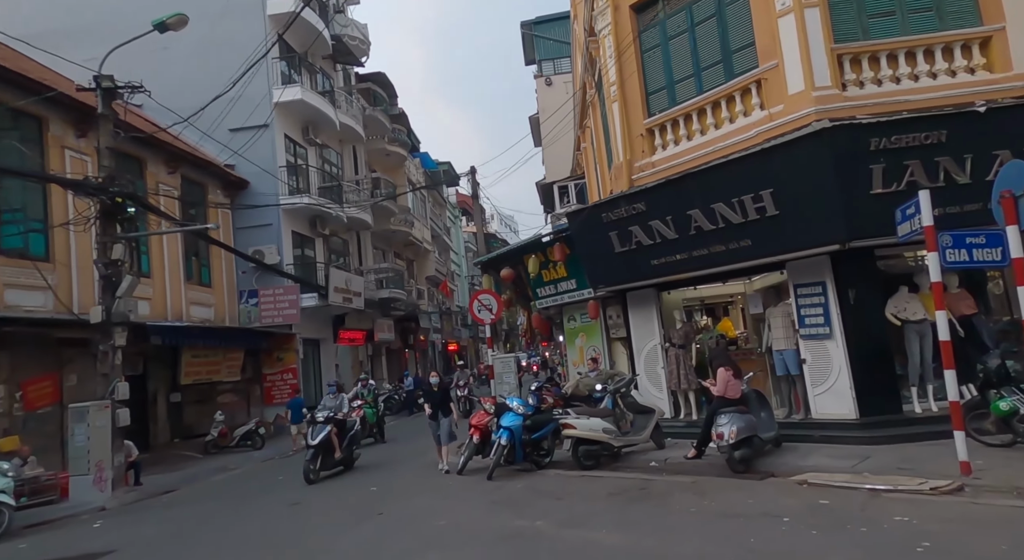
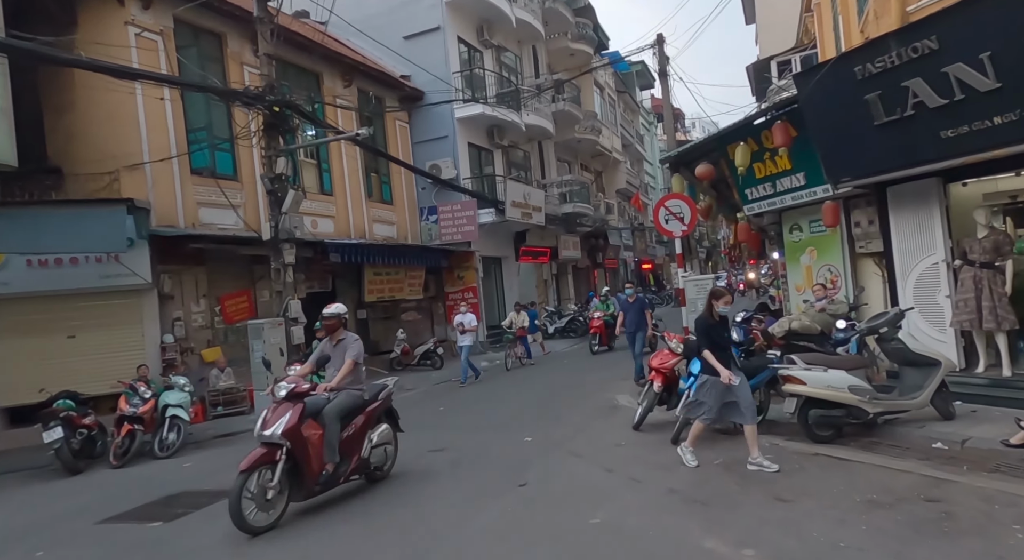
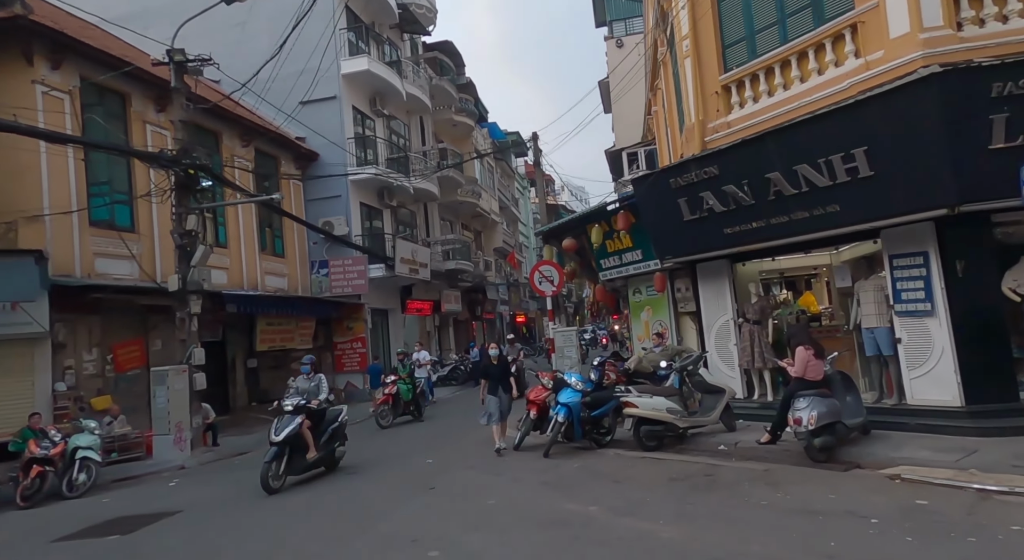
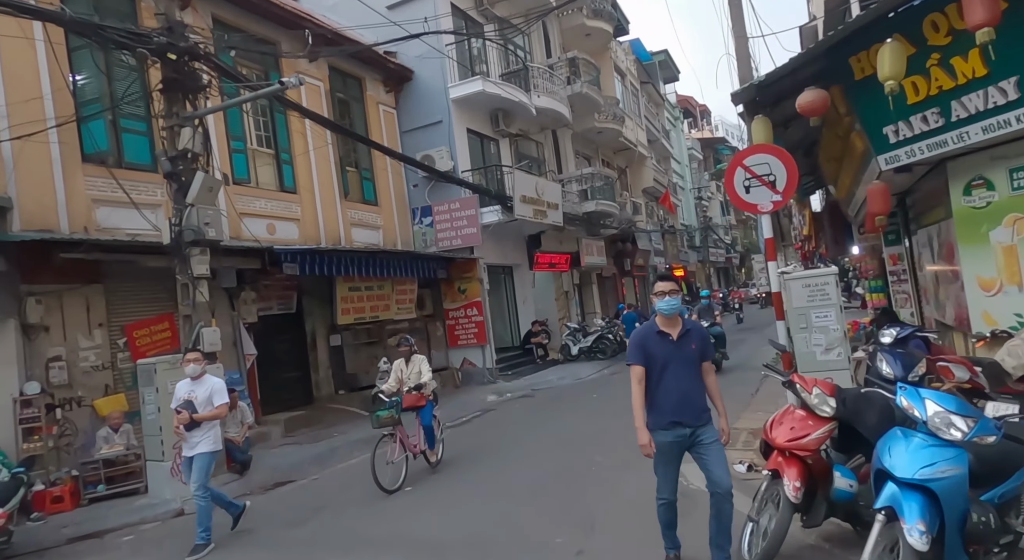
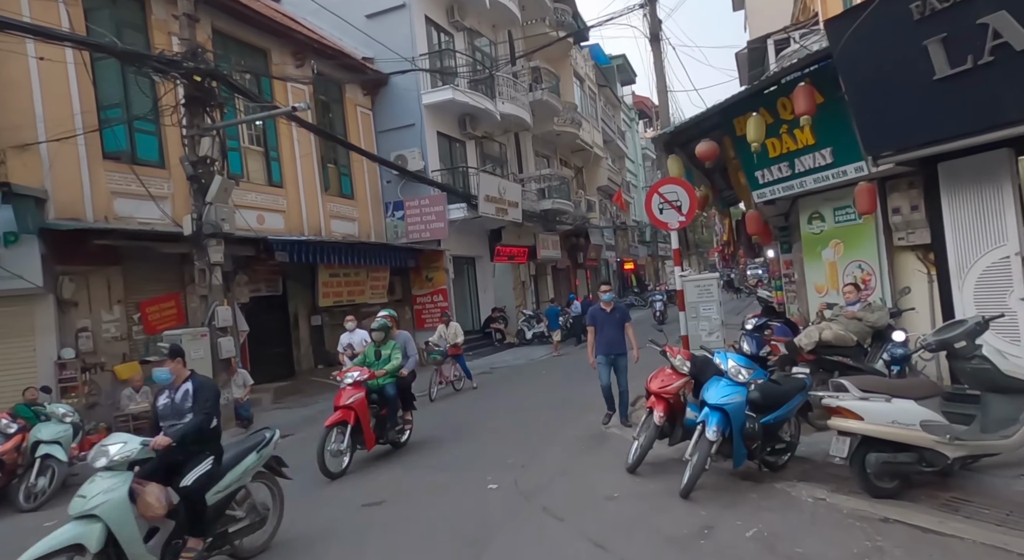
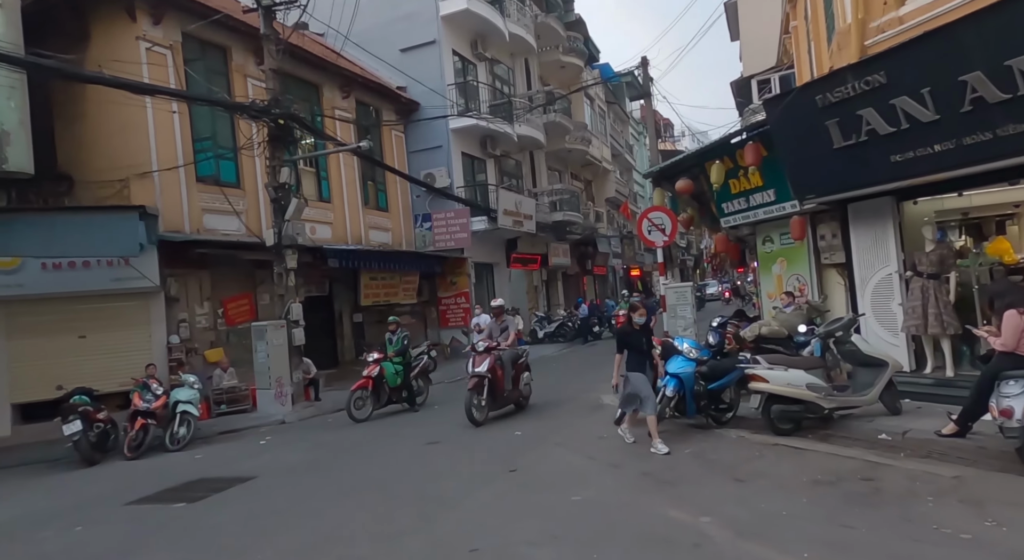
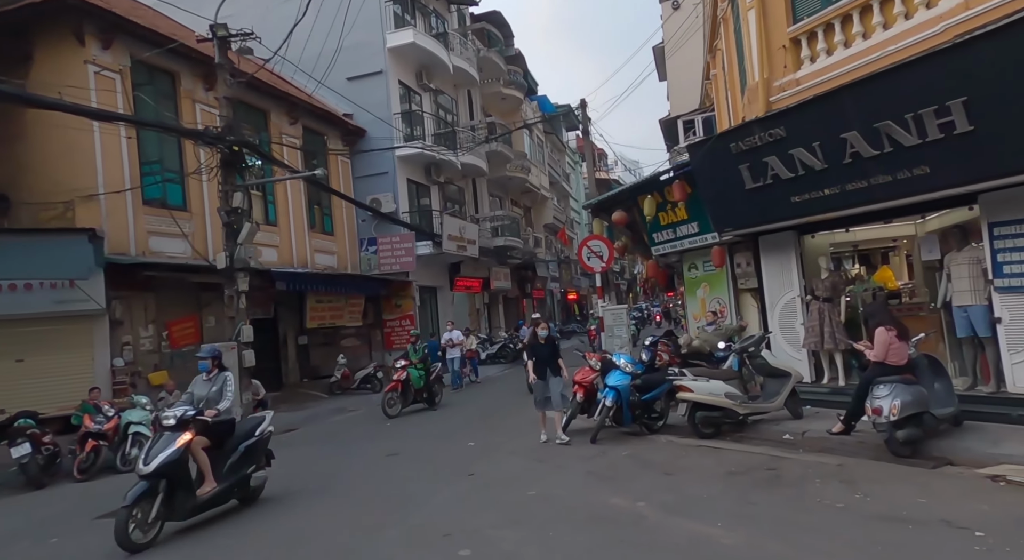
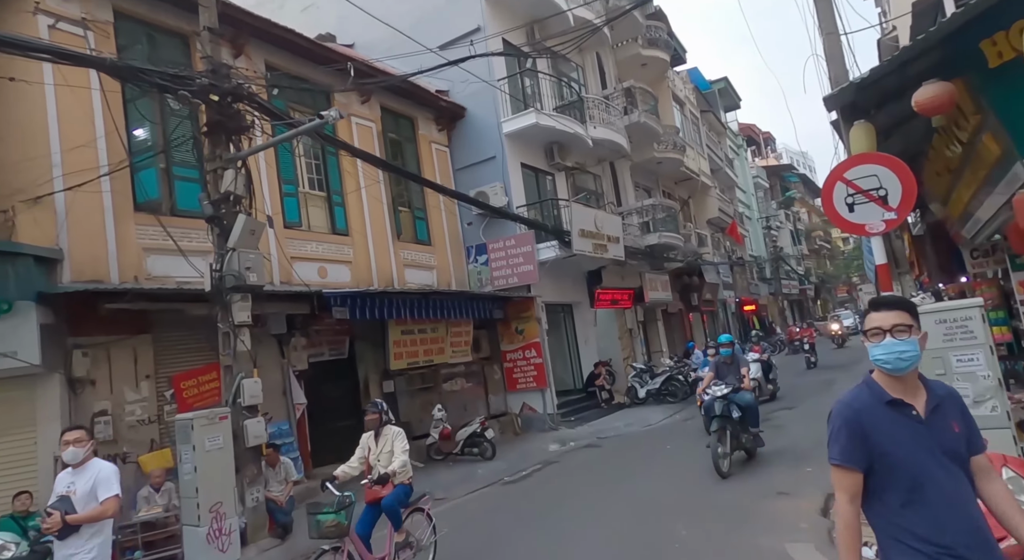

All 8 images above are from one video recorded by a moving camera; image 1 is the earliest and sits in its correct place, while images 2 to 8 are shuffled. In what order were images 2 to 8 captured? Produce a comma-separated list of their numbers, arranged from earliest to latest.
3, 7, 6, 2, 5, 4, 8
